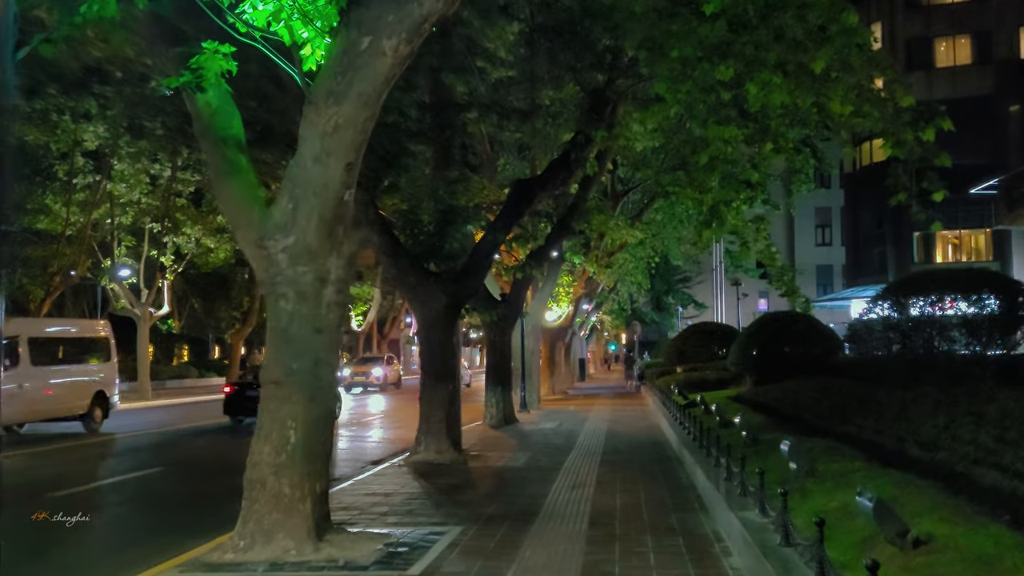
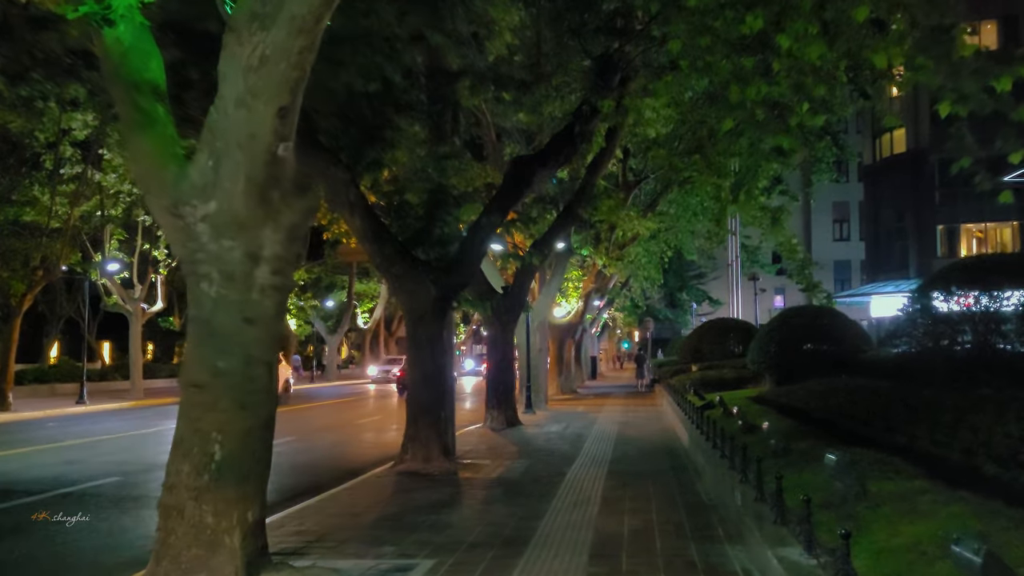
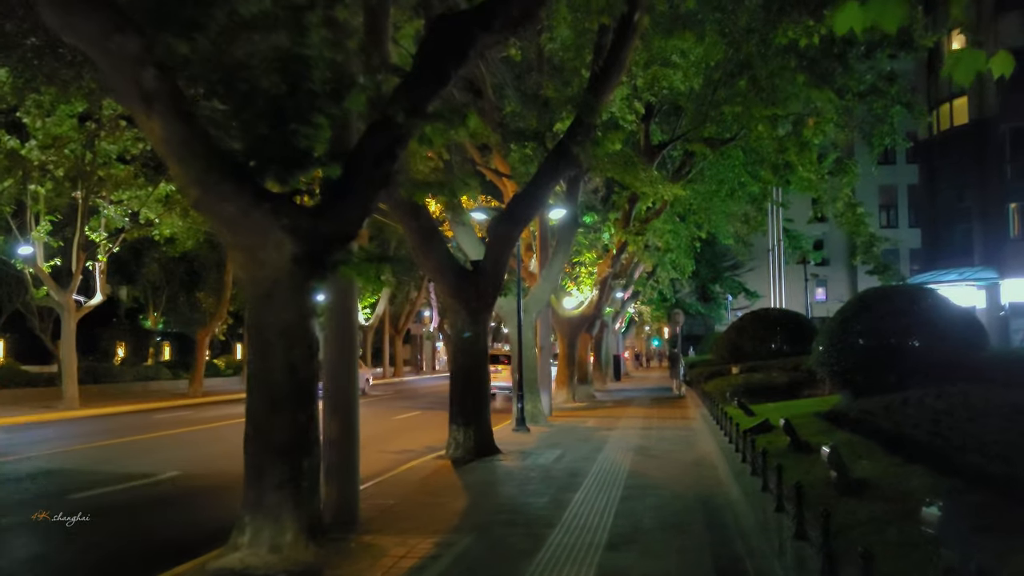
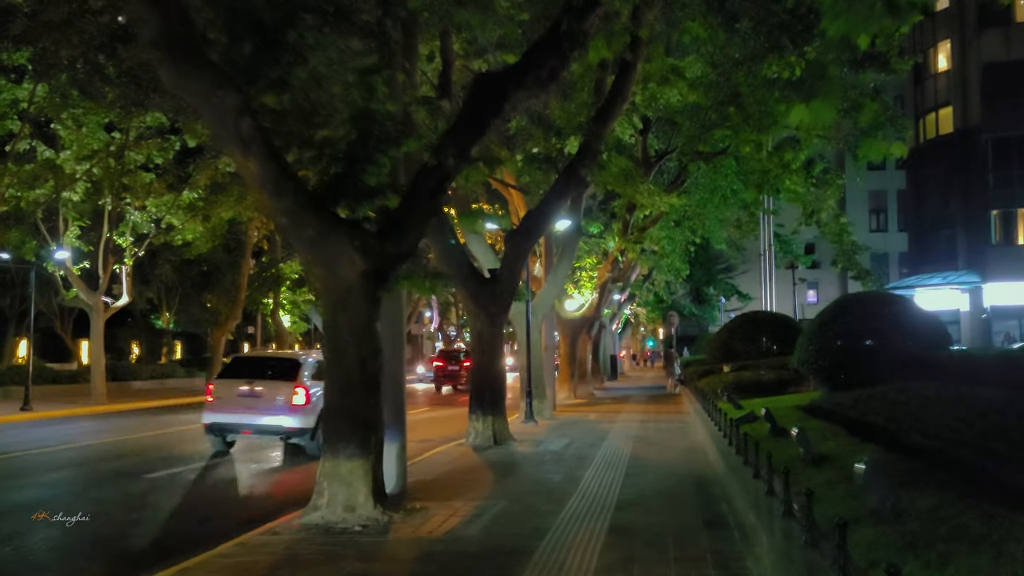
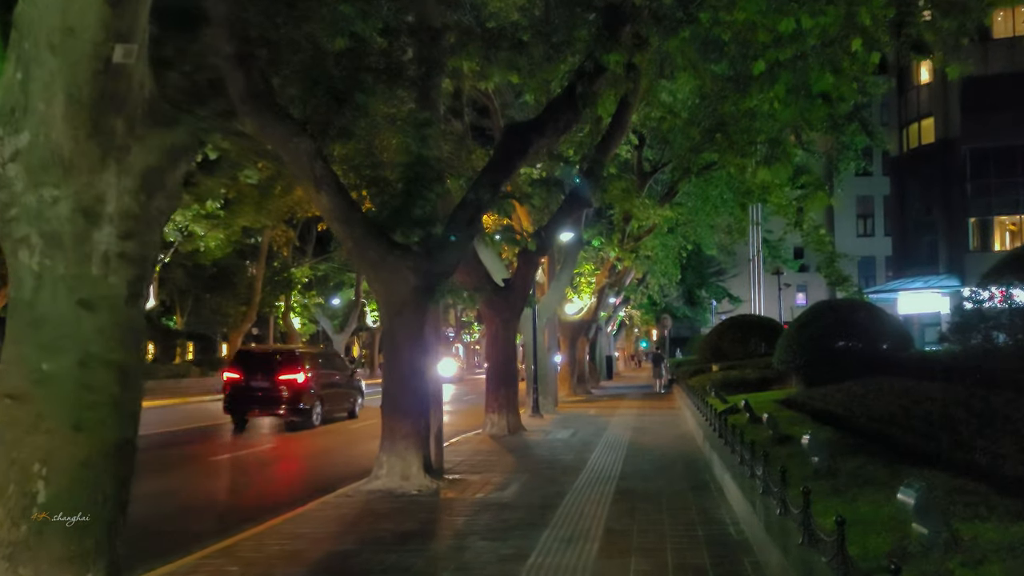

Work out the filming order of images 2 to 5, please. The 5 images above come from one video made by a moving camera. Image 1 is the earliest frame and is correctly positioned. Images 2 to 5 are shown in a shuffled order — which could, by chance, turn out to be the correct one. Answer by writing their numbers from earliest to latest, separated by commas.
2, 5, 4, 3
